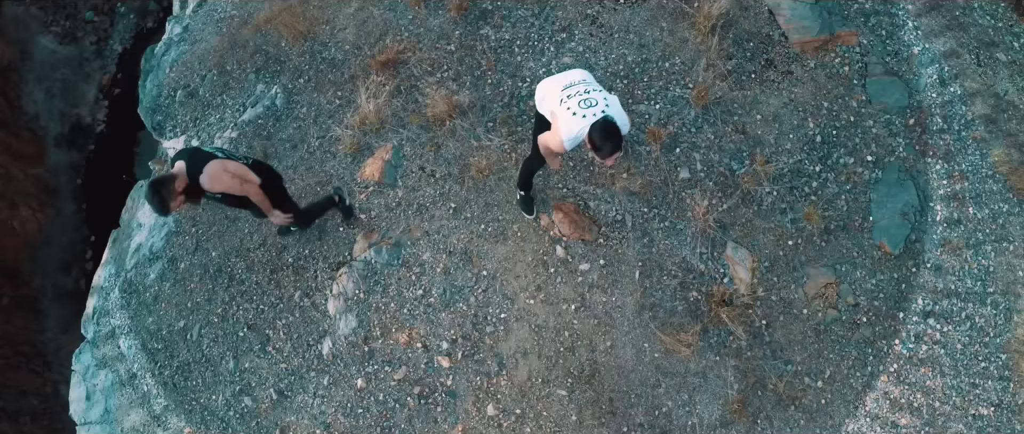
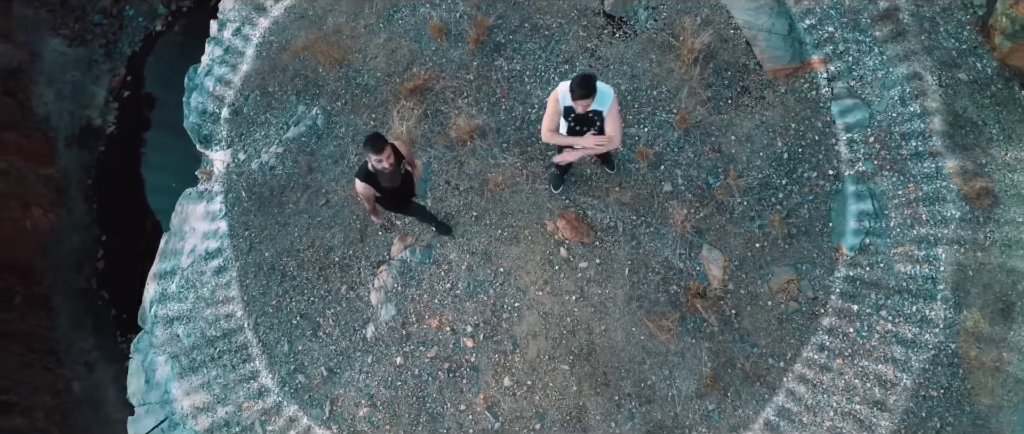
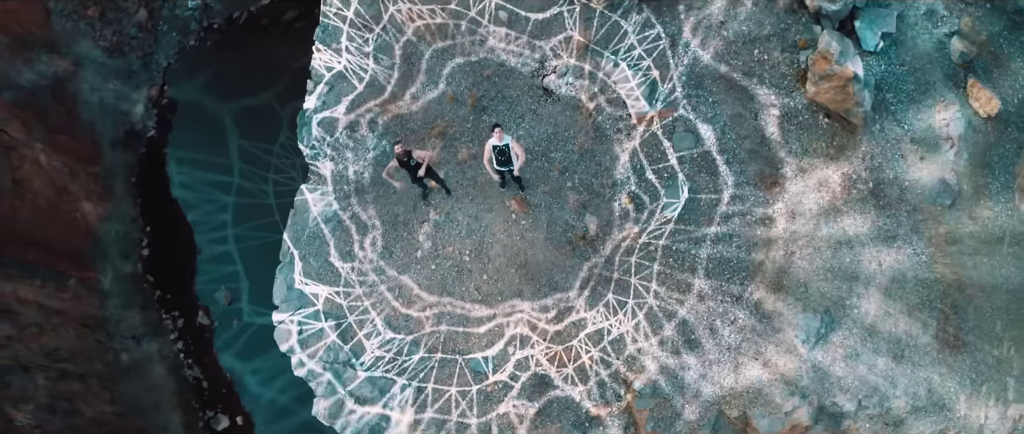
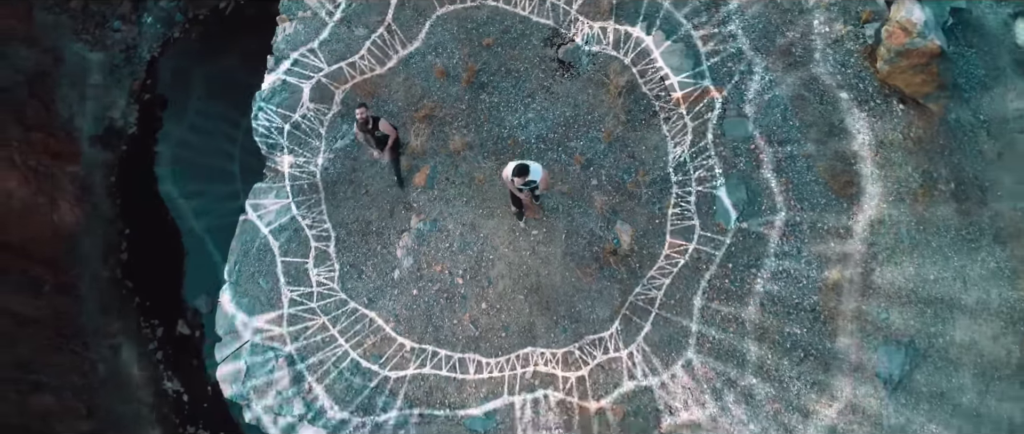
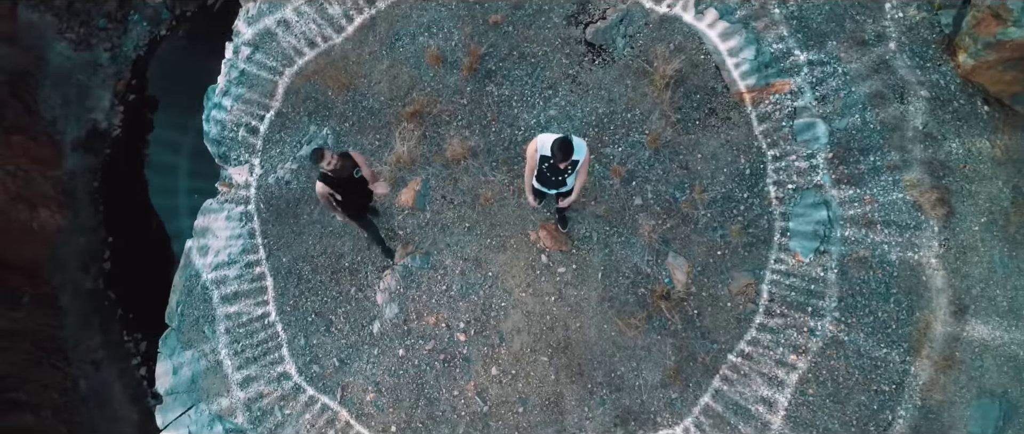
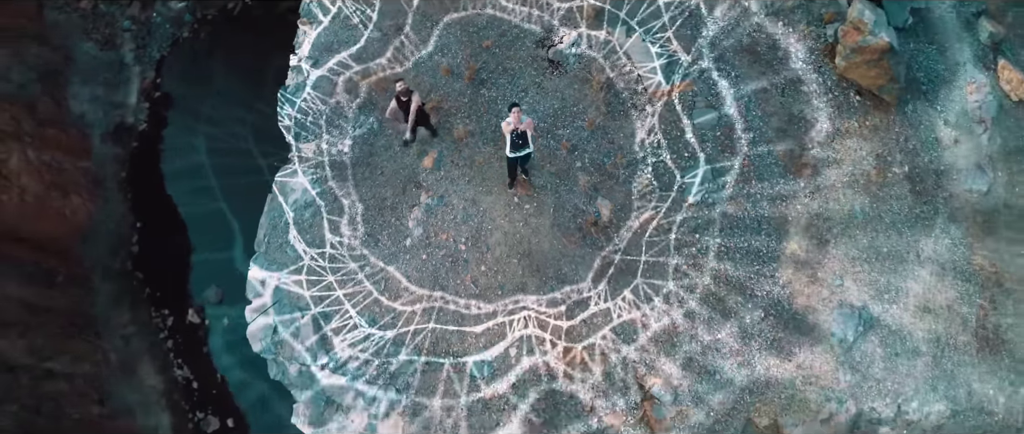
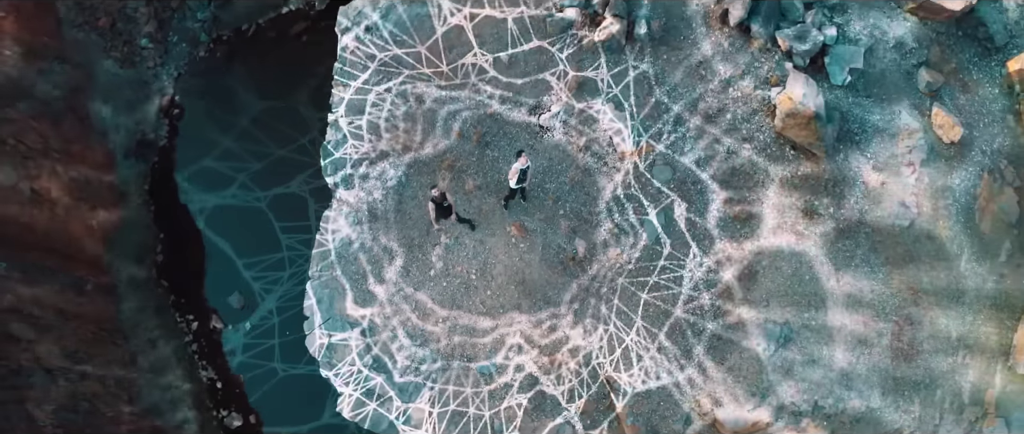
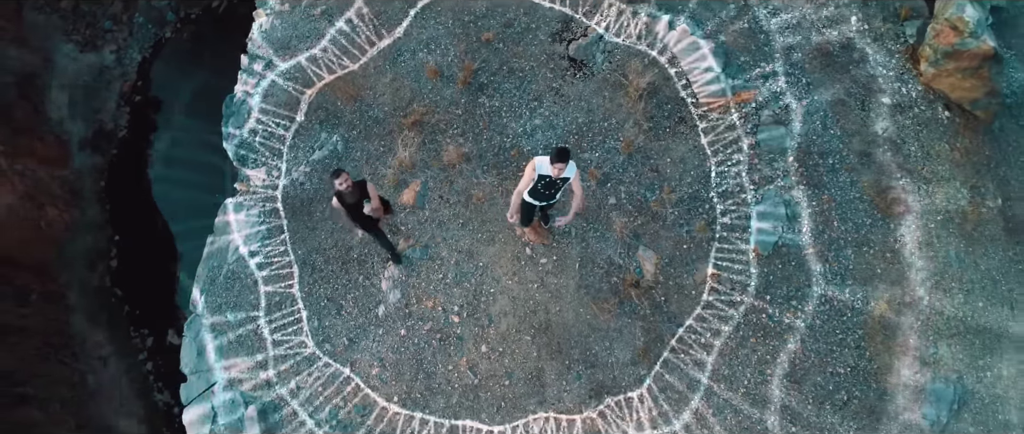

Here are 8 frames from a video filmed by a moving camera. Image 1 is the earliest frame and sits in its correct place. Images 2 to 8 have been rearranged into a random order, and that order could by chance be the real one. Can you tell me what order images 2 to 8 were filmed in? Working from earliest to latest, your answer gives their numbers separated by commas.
2, 5, 8, 4, 6, 3, 7
